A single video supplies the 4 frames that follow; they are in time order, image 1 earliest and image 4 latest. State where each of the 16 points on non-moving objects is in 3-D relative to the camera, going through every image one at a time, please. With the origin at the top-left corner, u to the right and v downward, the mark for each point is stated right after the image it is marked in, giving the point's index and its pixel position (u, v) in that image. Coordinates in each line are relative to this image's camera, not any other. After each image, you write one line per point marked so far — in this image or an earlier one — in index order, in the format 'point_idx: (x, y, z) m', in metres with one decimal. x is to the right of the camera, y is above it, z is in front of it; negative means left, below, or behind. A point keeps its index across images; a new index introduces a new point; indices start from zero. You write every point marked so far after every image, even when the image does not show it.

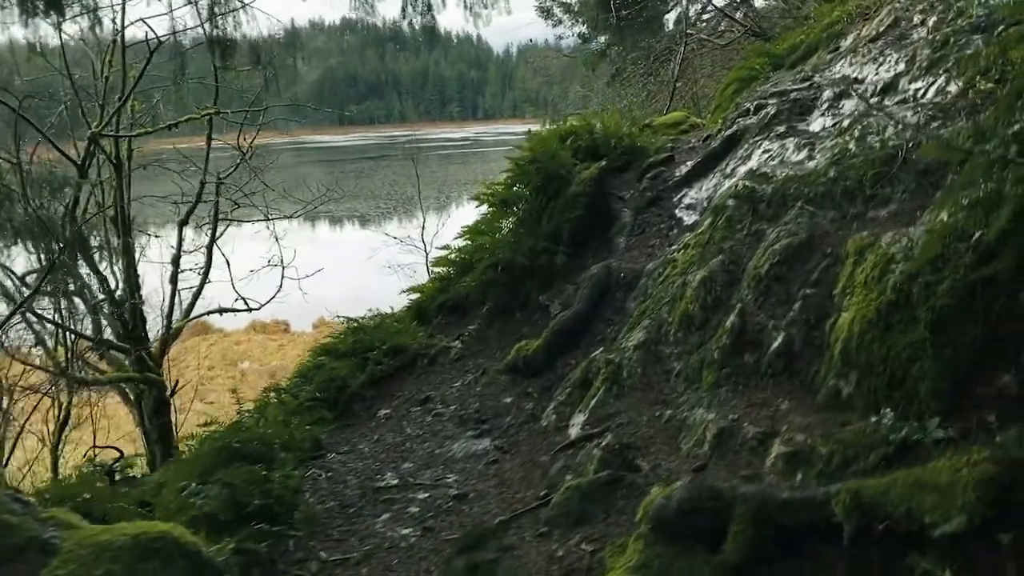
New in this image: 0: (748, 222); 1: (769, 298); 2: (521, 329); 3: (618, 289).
0: (+0.7, +0.2, +2.6) m
1: (+0.7, 0.0, +2.3) m
2: (0.0, -0.2, +3.5) m
3: (+0.4, 0.0, +3.1) m
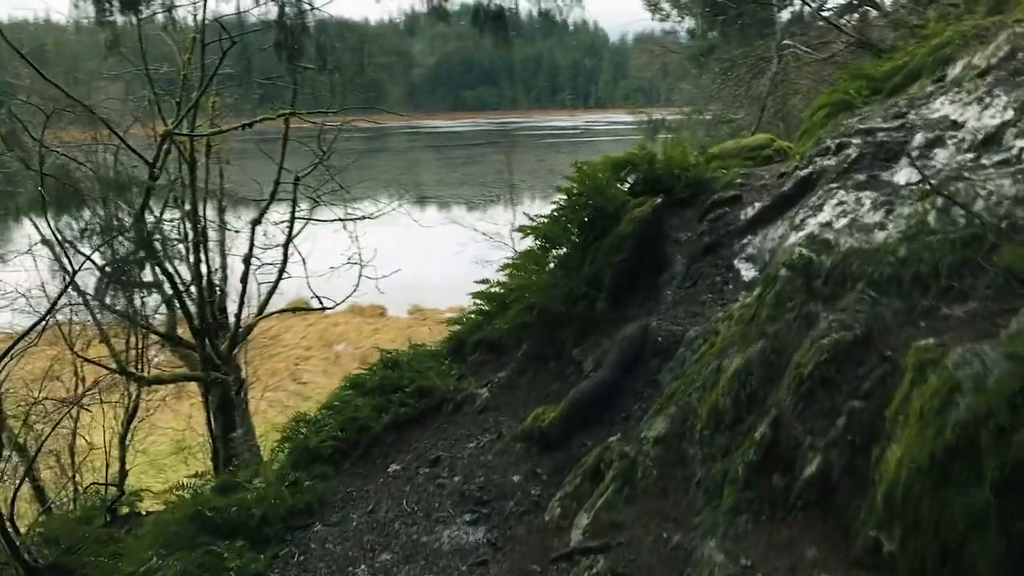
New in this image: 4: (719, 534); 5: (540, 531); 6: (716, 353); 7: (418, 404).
0: (+0.7, 0.0, +2.2) m
1: (+0.7, -0.3, +1.9) m
2: (+0.1, -0.4, +3.2) m
3: (+0.4, -0.2, +2.7) m
4: (+0.4, -0.5, +1.8) m
5: (+0.1, -0.6, +2.3) m
6: (+0.6, -0.2, +2.4) m
7: (-0.4, -0.5, +3.5) m
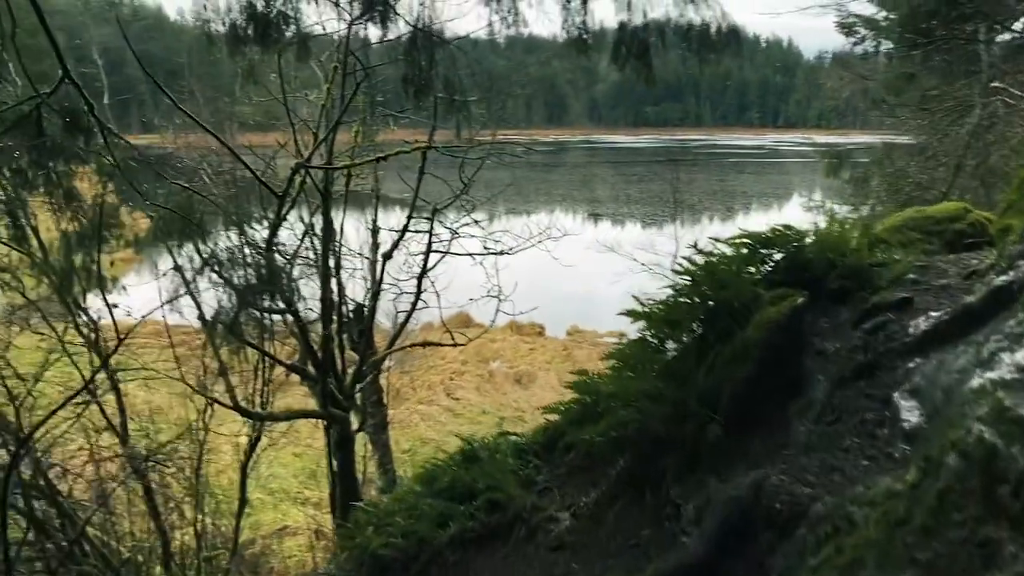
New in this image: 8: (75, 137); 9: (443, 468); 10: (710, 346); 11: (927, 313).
0: (+0.8, -0.4, +1.5) m
1: (+0.7, -0.6, +1.2) m
2: (+0.4, -0.7, +2.5) m
3: (+0.6, -0.6, +2.1) m
4: (+0.4, -0.9, +1.2) m
5: (+0.1, -1.0, +1.7) m
6: (+0.6, -0.5, +1.7) m
7: (-0.1, -0.8, +3.0) m
8: (-2.3, +0.8, +4.6) m
9: (-0.3, -0.7, +3.4) m
10: (+0.7, -0.2, +2.8) m
11: (+1.3, -0.1, +2.6) m
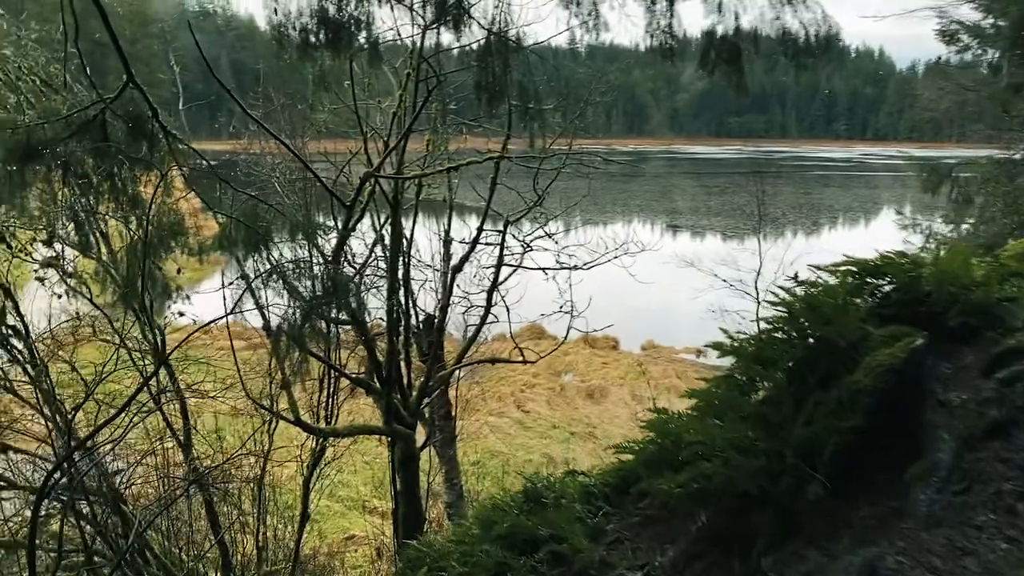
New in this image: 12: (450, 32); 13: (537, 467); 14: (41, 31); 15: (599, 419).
0: (+0.9, -0.5, +1.1) m
1: (+0.7, -0.7, +0.8) m
2: (+0.5, -0.8, +2.2) m
3: (+0.7, -0.7, +1.7) m
4: (+0.4, -0.9, +0.8) m
5: (+0.2, -1.0, +1.4) m
6: (+0.7, -0.6, +1.3) m
7: (+0.1, -0.9, +2.6) m
8: (-1.9, +0.7, +4.5) m
9: (0.0, -0.8, +3.1) m
10: (+0.9, -0.3, +2.5) m
11: (+1.4, -0.2, +2.2) m
12: (-0.4, +1.6, +5.2) m
13: (+0.4, -2.9, +14.3) m
14: (-3.1, +1.7, +5.7) m
15: (+1.6, -2.4, +16.3) m
